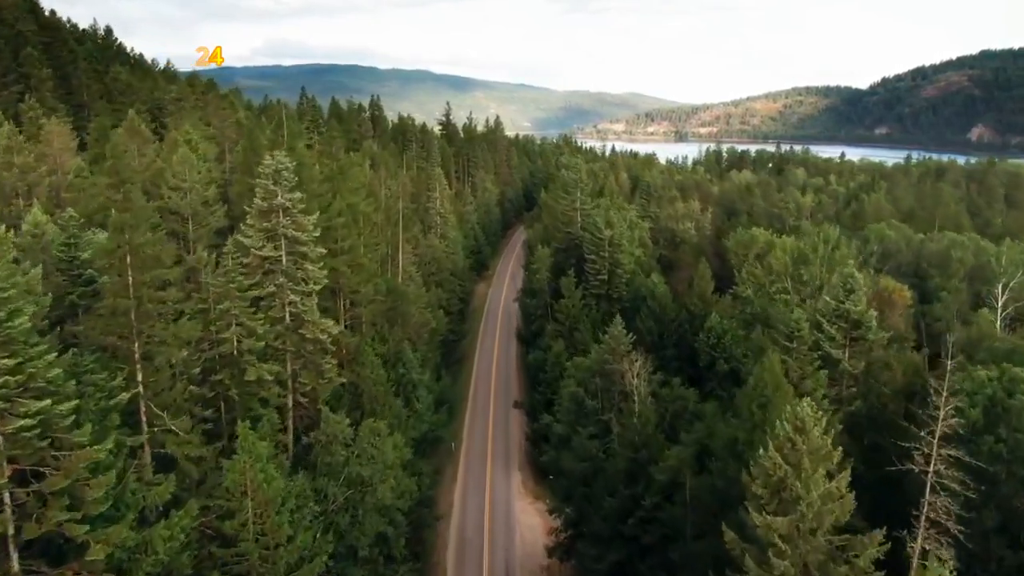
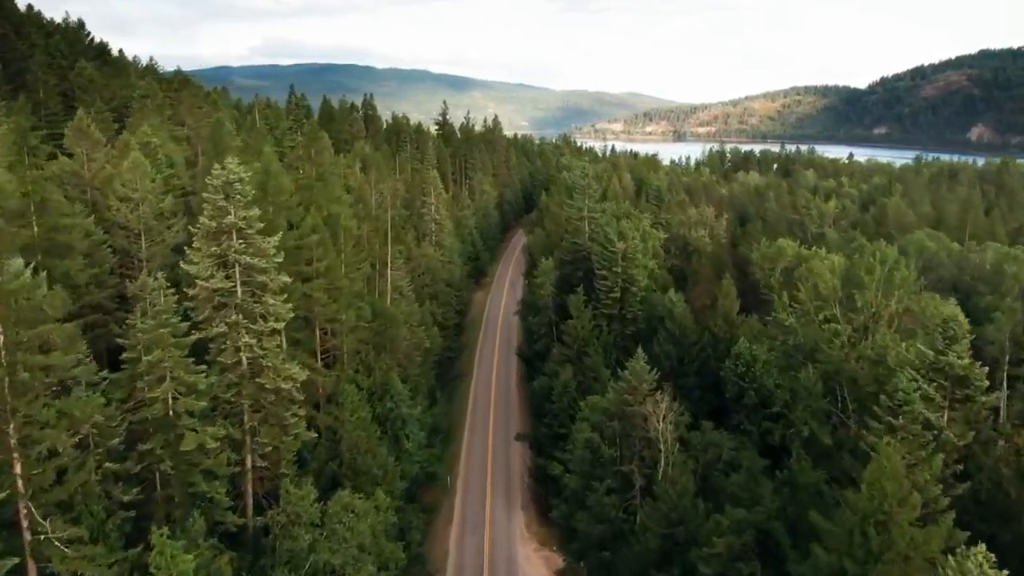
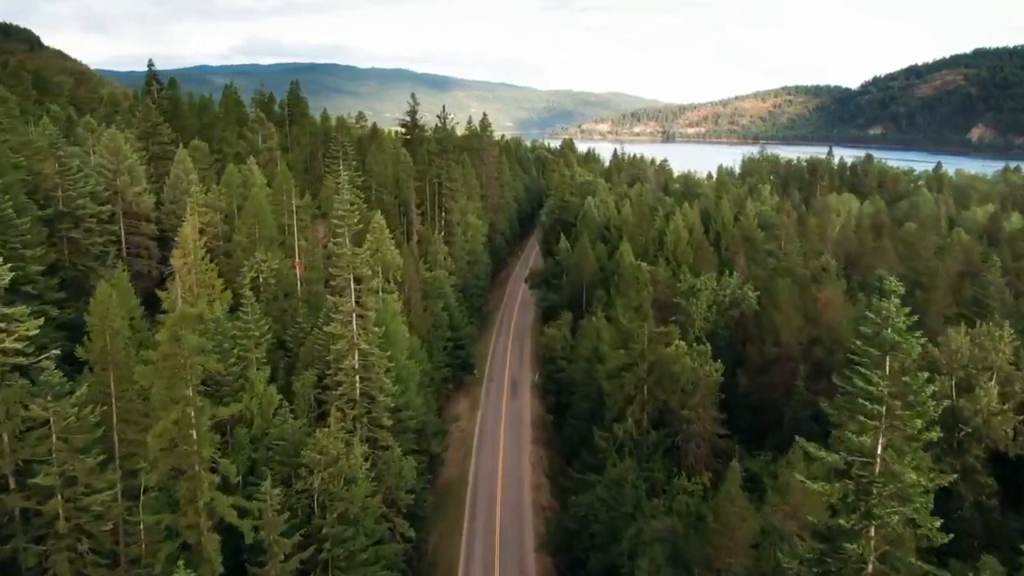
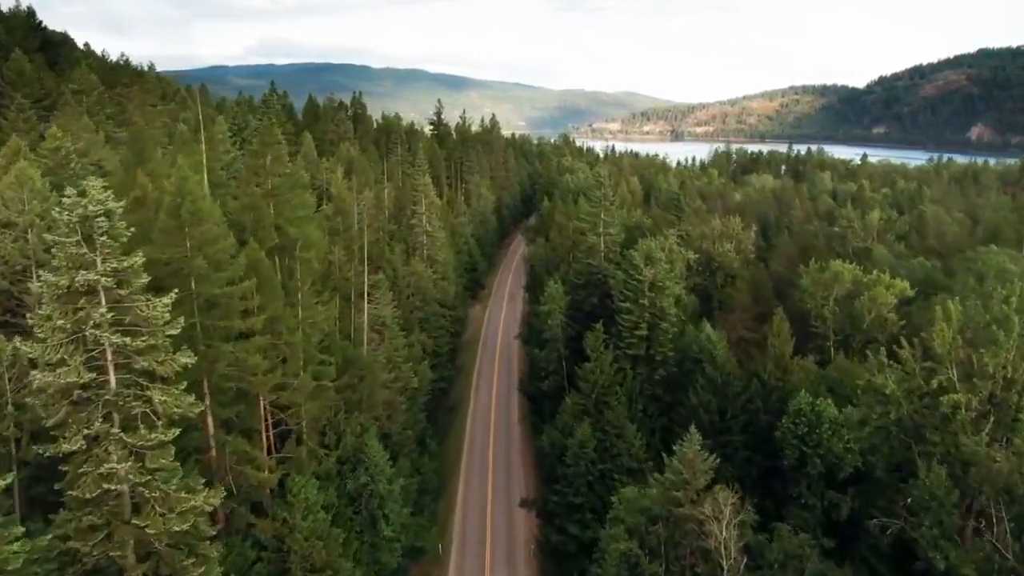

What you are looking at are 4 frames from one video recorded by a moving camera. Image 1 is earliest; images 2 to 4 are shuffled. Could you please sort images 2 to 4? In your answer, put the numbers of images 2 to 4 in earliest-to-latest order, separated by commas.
2, 4, 3
